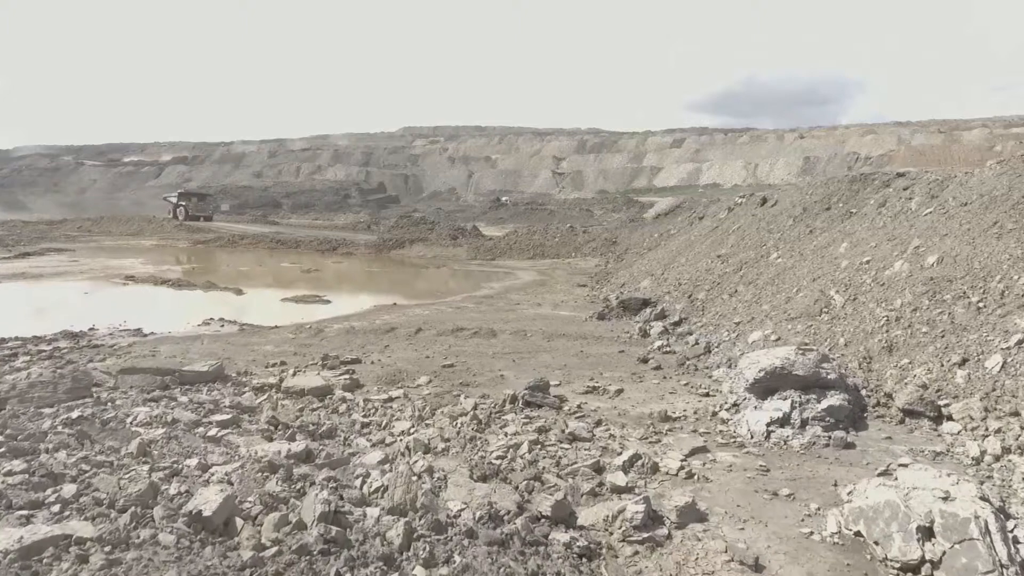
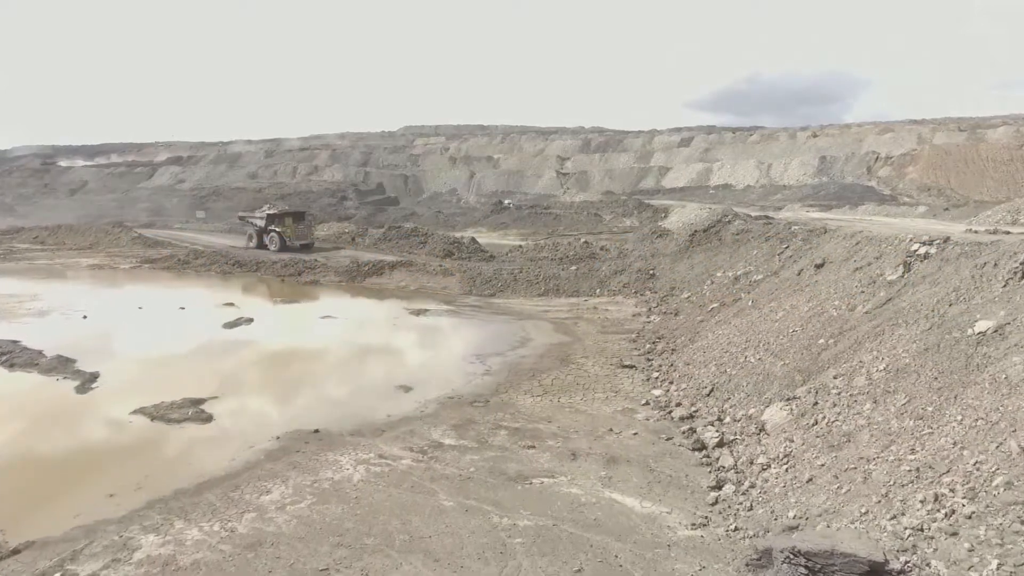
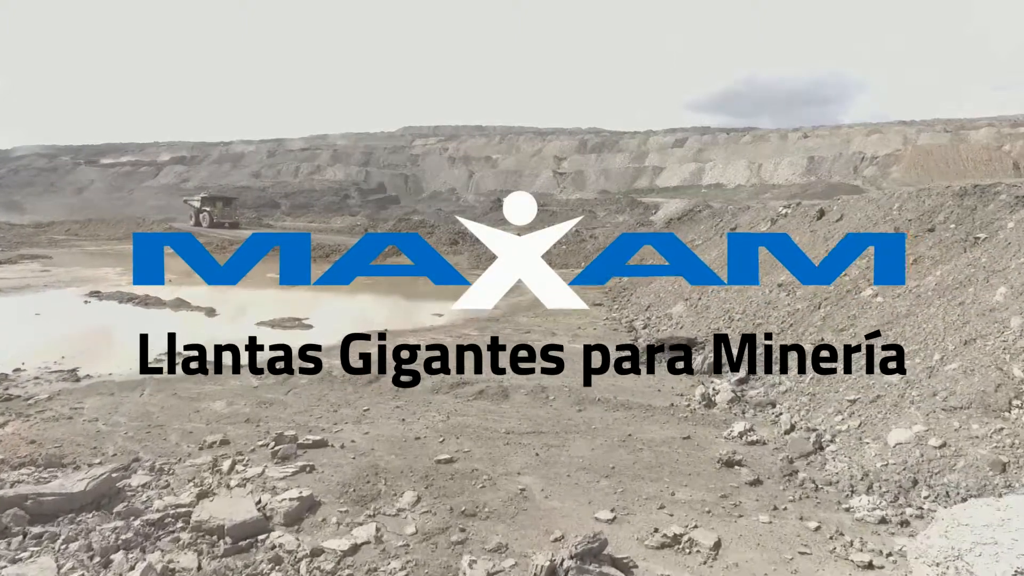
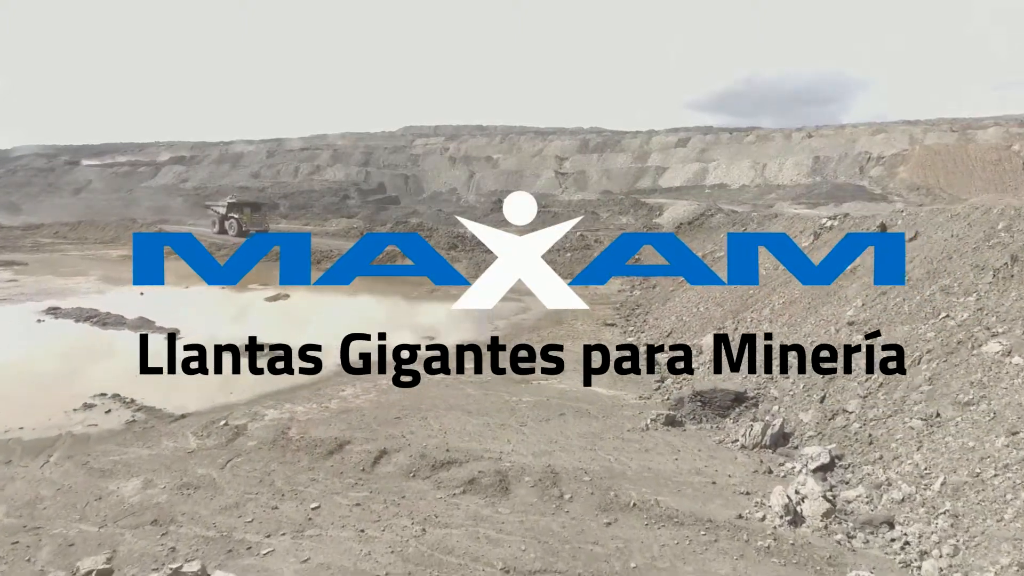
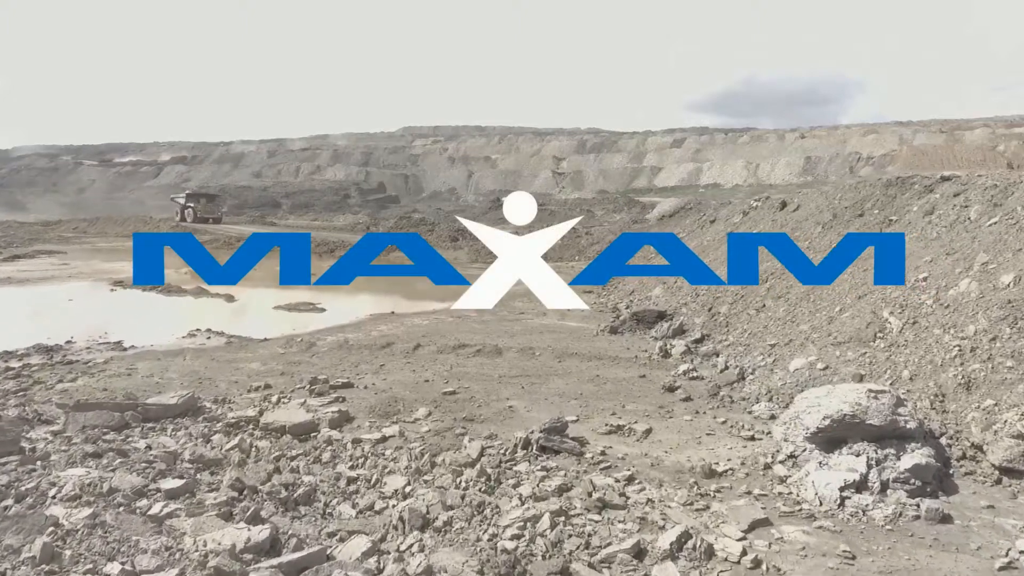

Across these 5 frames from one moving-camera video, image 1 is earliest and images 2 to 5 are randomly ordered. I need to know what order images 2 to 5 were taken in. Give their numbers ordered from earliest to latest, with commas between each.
5, 3, 4, 2
